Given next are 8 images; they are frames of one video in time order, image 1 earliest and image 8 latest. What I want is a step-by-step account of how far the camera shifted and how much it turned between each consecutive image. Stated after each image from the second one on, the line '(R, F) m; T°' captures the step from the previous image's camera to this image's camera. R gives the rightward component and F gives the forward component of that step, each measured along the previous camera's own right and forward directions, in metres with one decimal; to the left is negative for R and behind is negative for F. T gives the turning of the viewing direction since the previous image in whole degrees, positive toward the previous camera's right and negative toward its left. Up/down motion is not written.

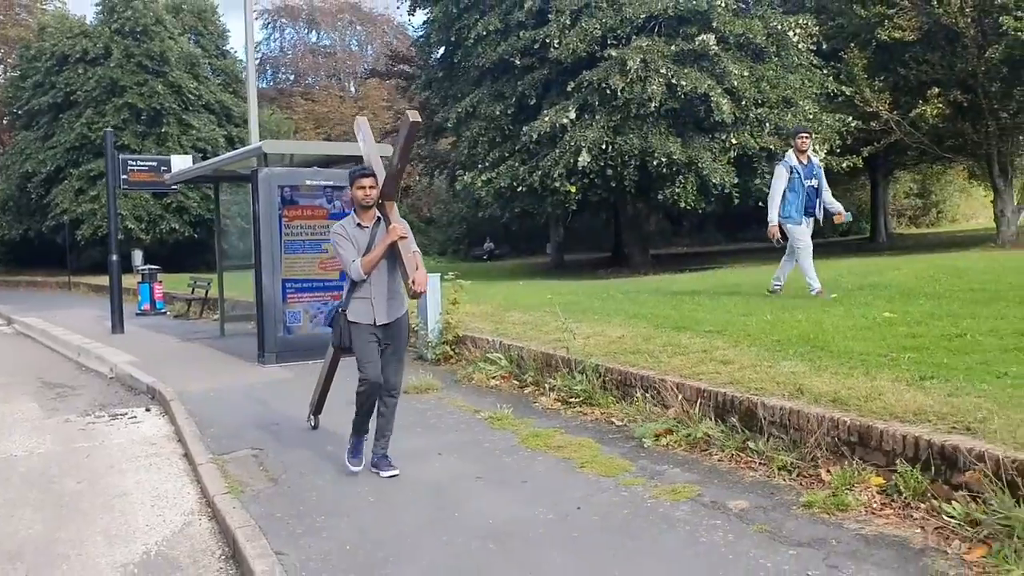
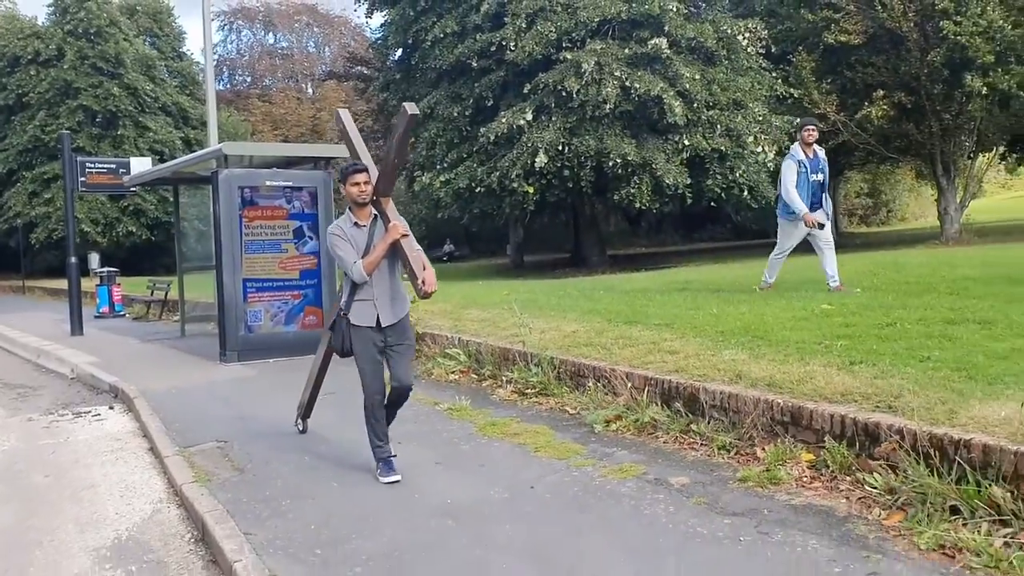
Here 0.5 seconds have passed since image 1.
(0.0, -0.3) m; +2°
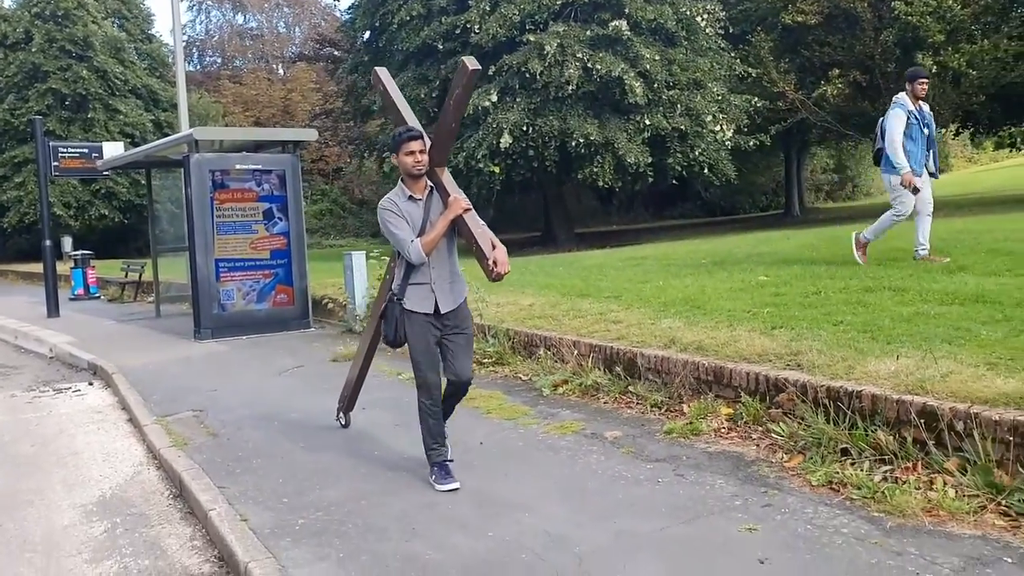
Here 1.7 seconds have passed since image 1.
(+0.2, -0.6) m; +1°
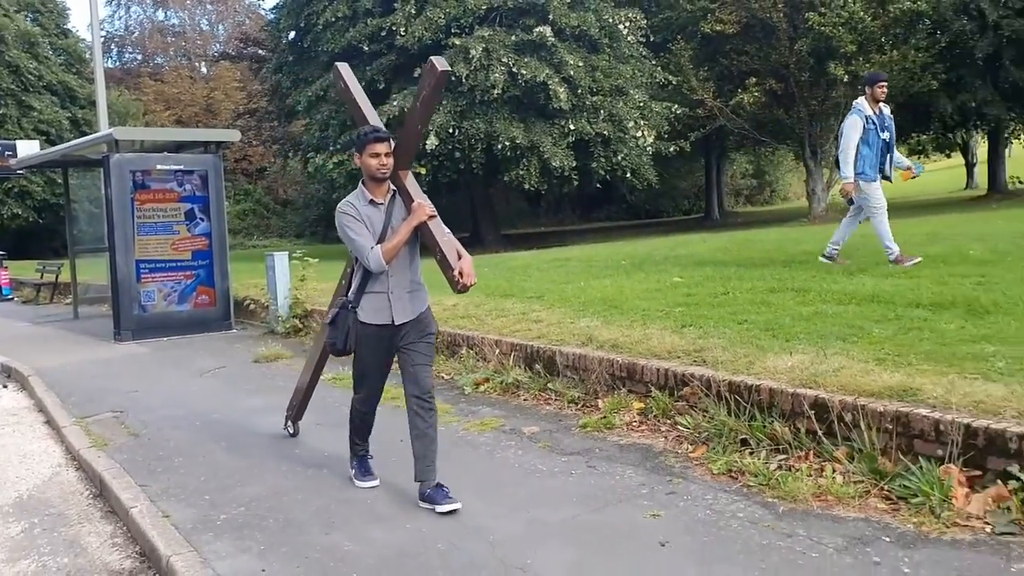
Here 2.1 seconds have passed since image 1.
(+0.1, -0.2) m; +4°
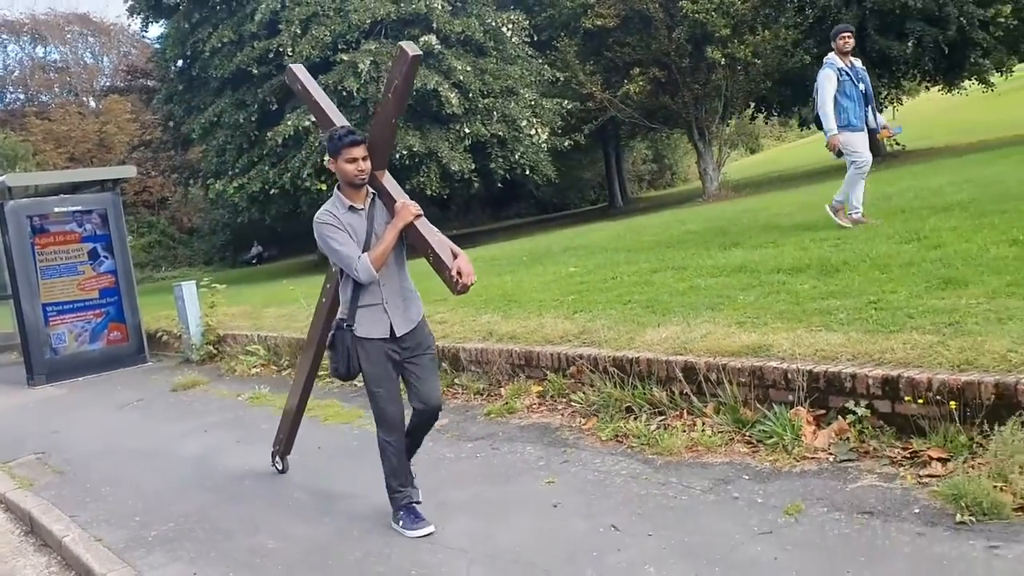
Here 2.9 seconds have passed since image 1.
(+0.2, -0.5) m; +5°
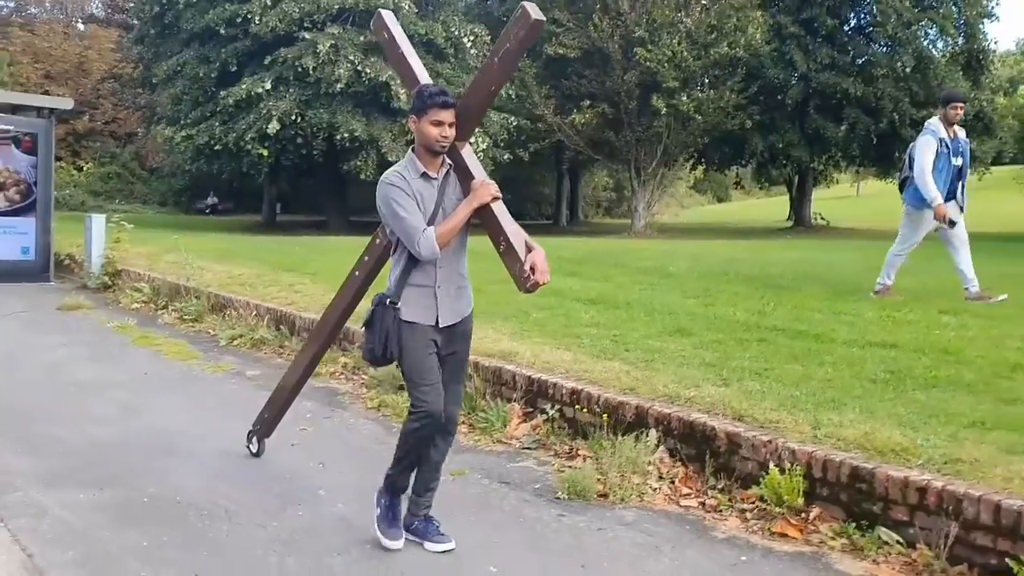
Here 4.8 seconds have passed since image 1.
(+1.1, -1.2) m; +2°
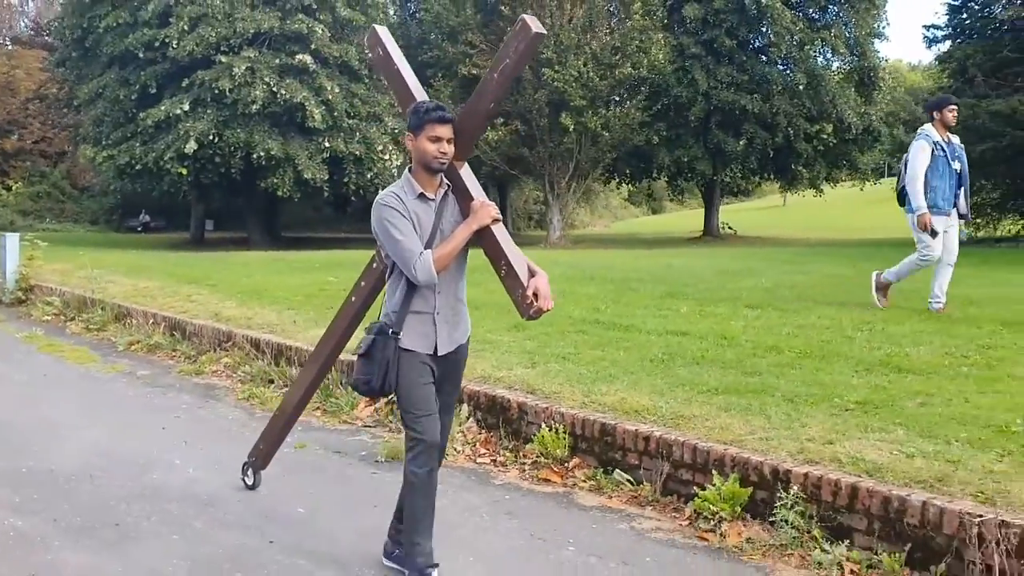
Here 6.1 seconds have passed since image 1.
(+0.7, -1.1) m; +3°
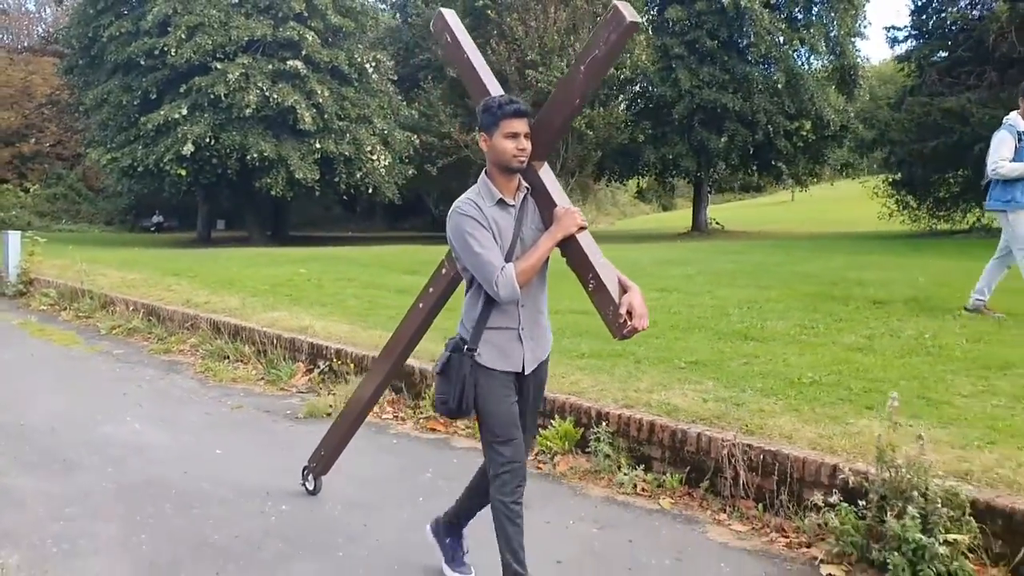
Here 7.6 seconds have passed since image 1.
(+0.9, -1.0) m; -1°
